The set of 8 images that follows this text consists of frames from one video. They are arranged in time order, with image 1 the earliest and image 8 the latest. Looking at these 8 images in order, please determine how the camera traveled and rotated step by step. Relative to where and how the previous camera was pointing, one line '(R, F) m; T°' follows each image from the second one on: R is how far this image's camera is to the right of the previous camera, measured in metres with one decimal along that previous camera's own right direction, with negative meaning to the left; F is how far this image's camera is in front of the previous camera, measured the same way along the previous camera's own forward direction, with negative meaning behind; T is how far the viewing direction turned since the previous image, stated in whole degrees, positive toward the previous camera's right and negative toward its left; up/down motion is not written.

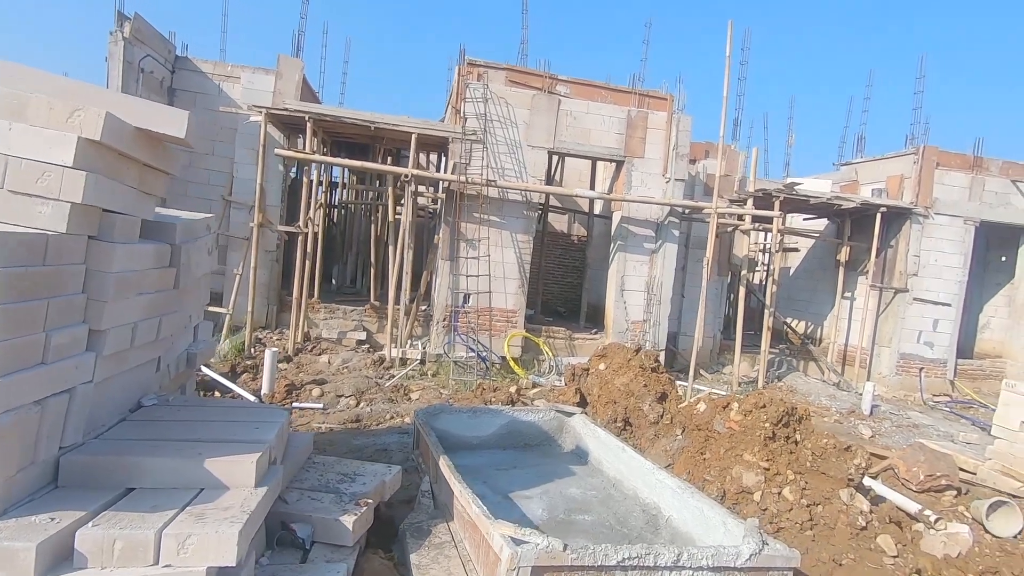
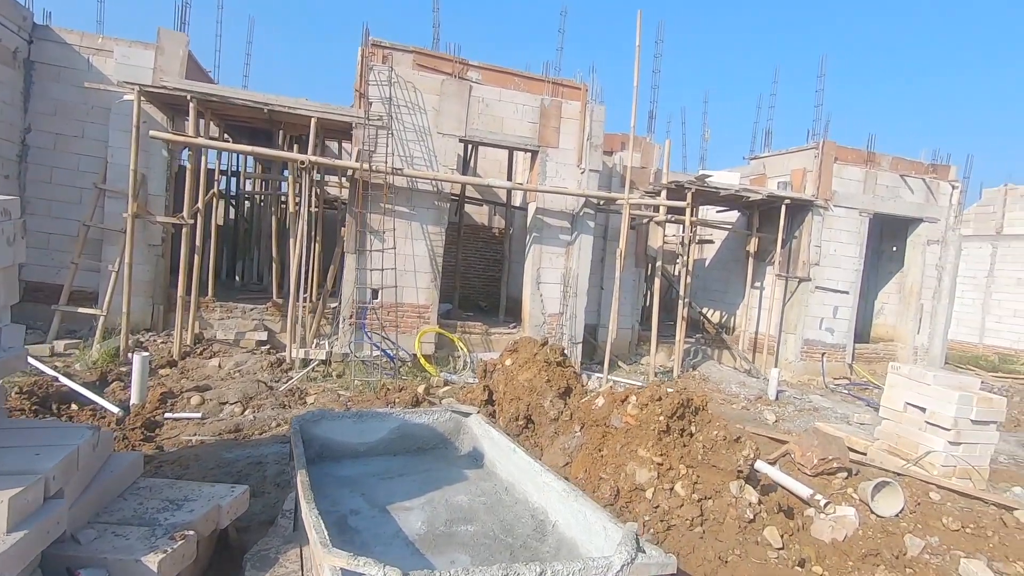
(+0.4, +0.3) m; +7°
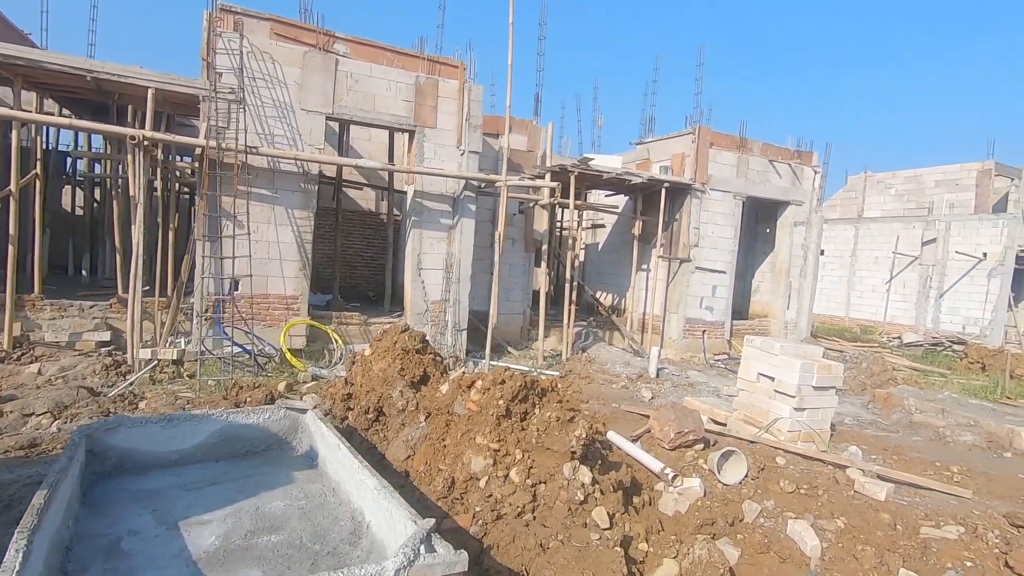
(+0.7, +0.2) m; +8°
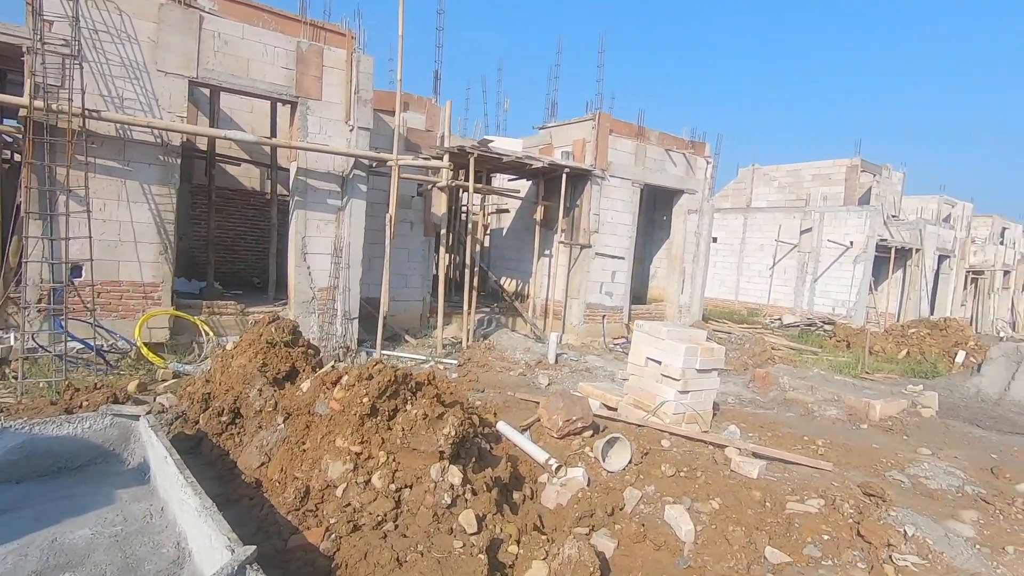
(+0.3, +0.3) m; +9°
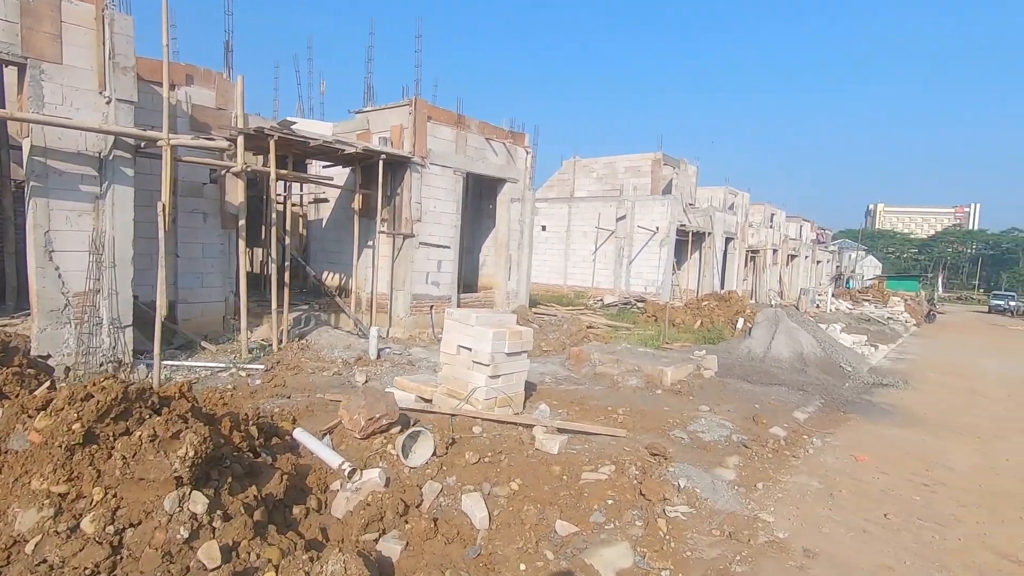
(+0.5, +0.2) m; +16°
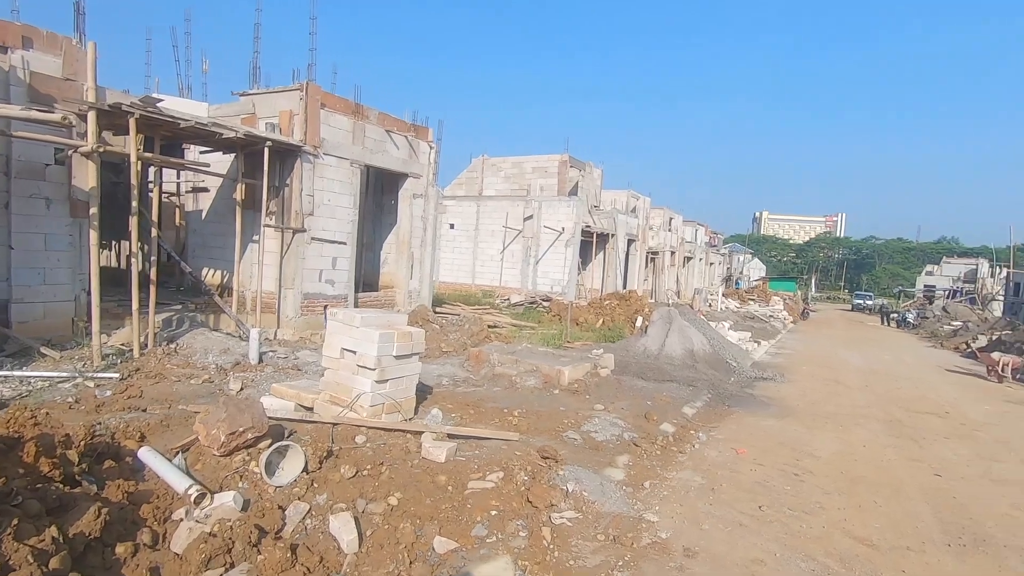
(+0.2, +0.2) m; +9°
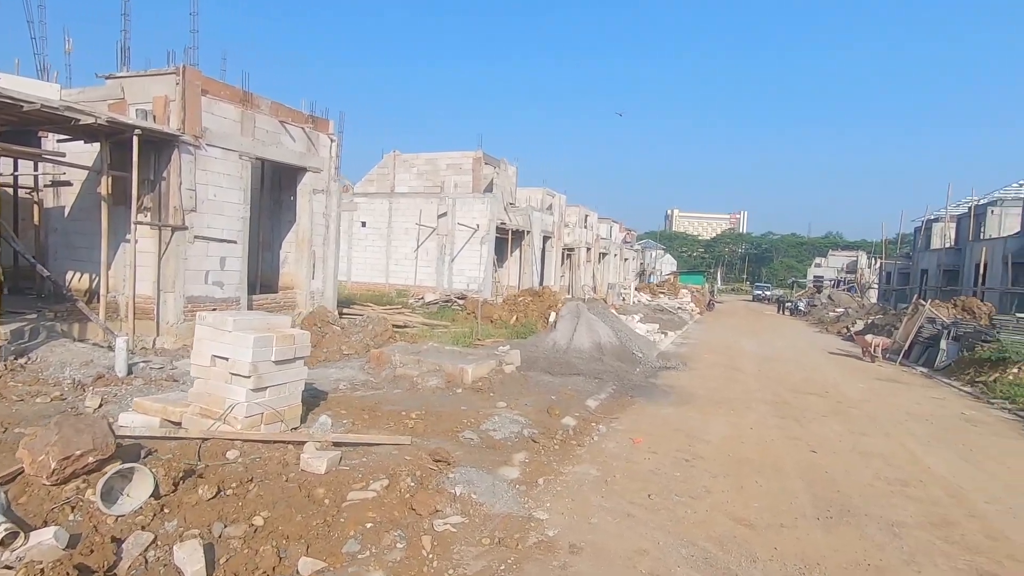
(+0.3, +0.2) m; +8°
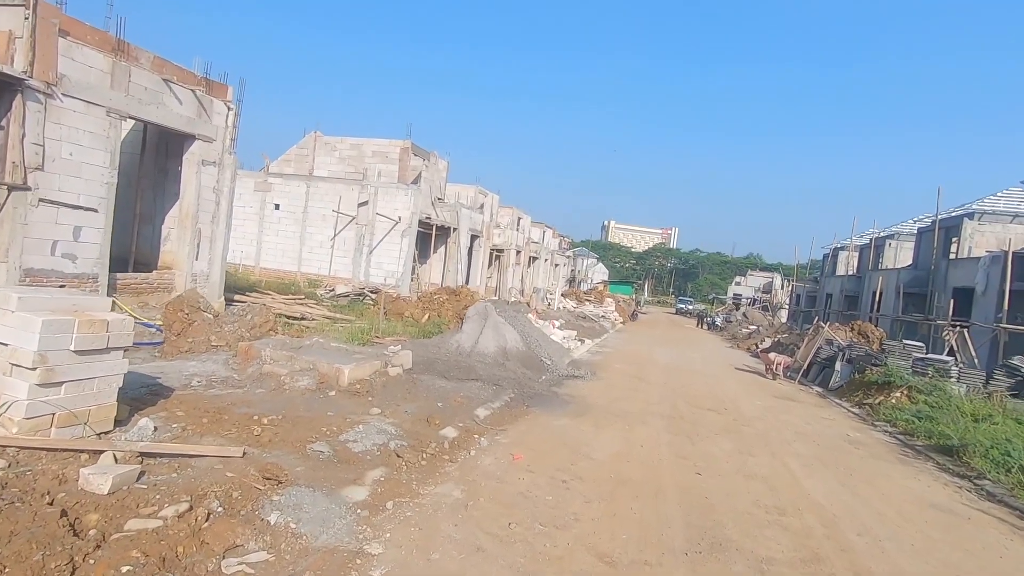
(+0.6, +0.6) m; +7°
